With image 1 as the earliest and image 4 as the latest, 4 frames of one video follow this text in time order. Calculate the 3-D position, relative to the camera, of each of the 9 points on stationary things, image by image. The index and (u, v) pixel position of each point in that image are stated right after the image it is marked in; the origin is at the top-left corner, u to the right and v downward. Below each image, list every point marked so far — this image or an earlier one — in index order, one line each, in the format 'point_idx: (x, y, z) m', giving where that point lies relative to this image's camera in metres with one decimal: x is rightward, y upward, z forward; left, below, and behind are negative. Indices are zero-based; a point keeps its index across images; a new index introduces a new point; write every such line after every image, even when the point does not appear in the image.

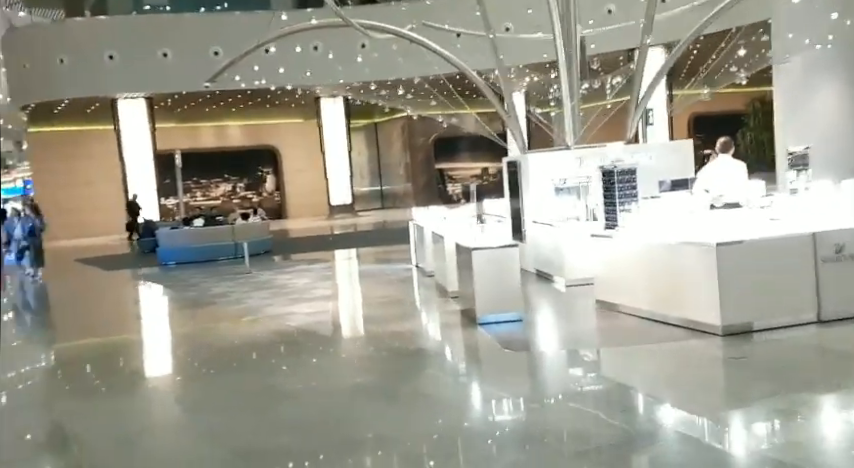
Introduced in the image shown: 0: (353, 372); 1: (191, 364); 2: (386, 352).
0: (-0.7, -1.1, +8.0) m
1: (-2.2, -1.2, +8.6) m
2: (-0.3, -1.1, +8.3) m
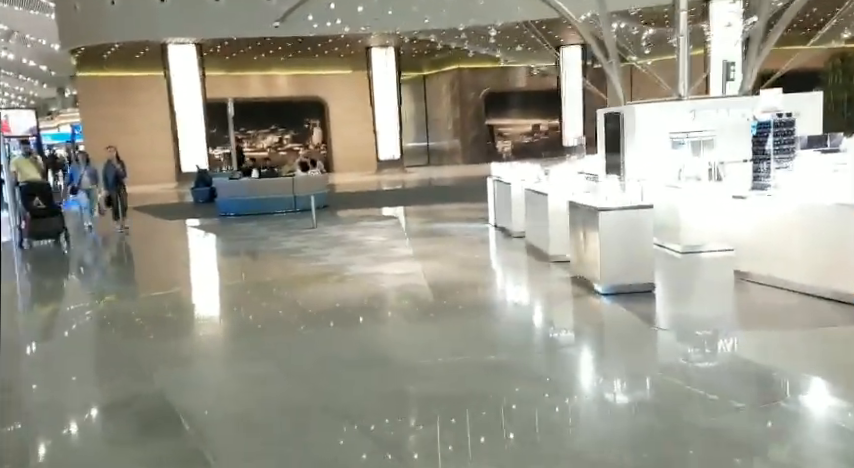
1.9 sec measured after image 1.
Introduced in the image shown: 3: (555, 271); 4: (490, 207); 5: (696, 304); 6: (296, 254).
0: (+0.2, -0.8, +7.2) m
1: (-1.3, -0.7, +7.8) m
2: (+0.5, -0.7, +7.5) m
3: (+1.2, -0.4, +8.6) m
4: (+0.8, +0.3, +11.6) m
5: (+2.1, -0.6, +7.2) m
6: (-1.5, -0.2, +10.6) m
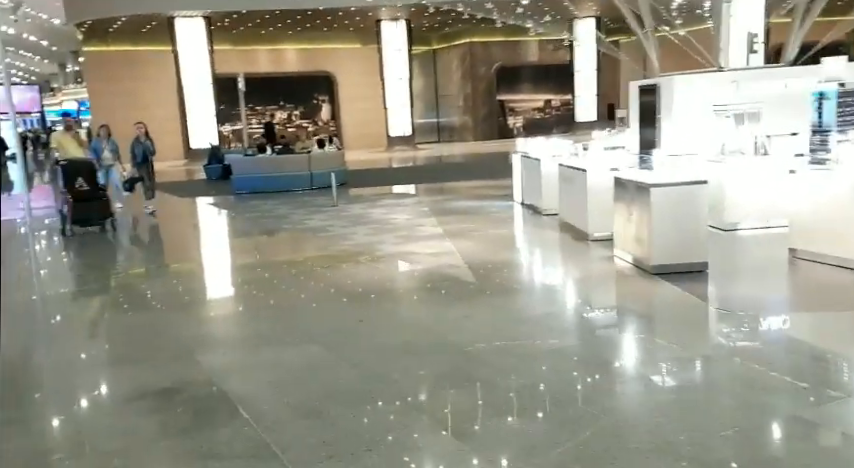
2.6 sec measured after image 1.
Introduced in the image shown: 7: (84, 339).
0: (+0.5, -0.6, +6.9) m
1: (-1.0, -0.5, +7.5) m
2: (+0.8, -0.5, +7.2) m
3: (+1.5, -0.2, +8.3) m
4: (+1.1, +0.6, +11.3) m
5: (+2.4, -0.4, +6.9) m
6: (-1.2, 0.0, +10.3) m
7: (-2.5, -0.8, +6.7) m
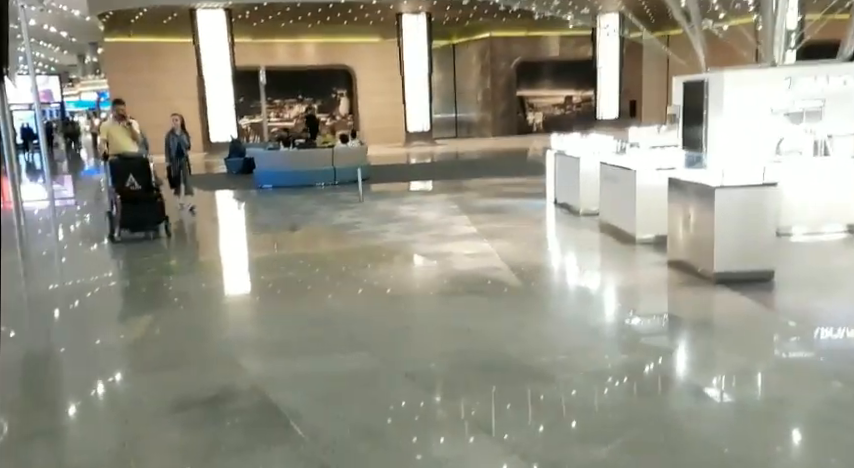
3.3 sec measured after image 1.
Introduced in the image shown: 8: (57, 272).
0: (+0.8, -0.6, +6.5) m
1: (-0.7, -0.5, +7.2) m
2: (+1.1, -0.5, +6.8) m
3: (+1.9, -0.2, +7.9) m
4: (+1.5, +0.6, +11.0) m
5: (+2.7, -0.4, +6.6) m
6: (-0.9, 0.0, +9.9) m
7: (-2.2, -0.8, +6.4) m
8: (-3.6, -0.4, +8.8) m
